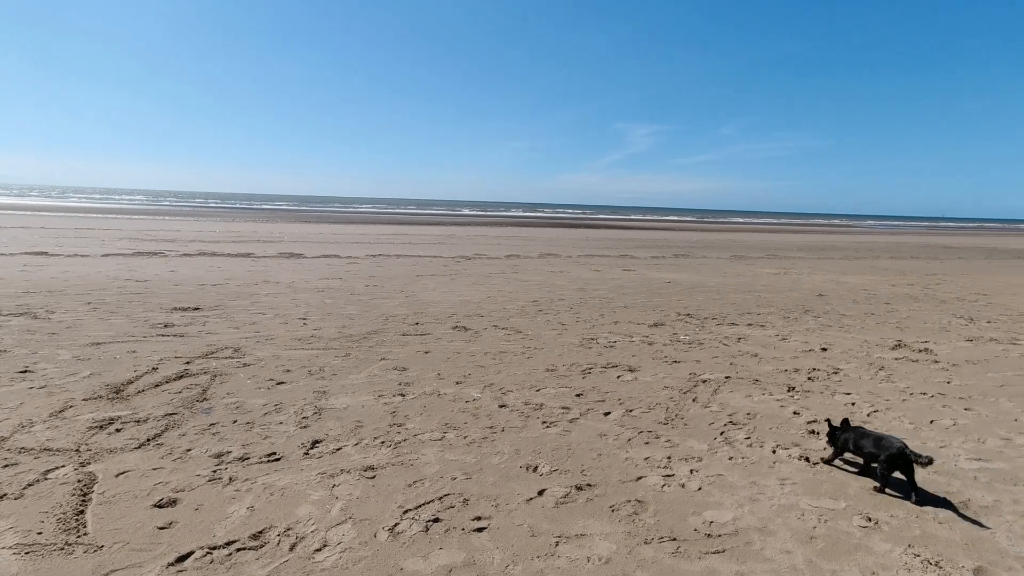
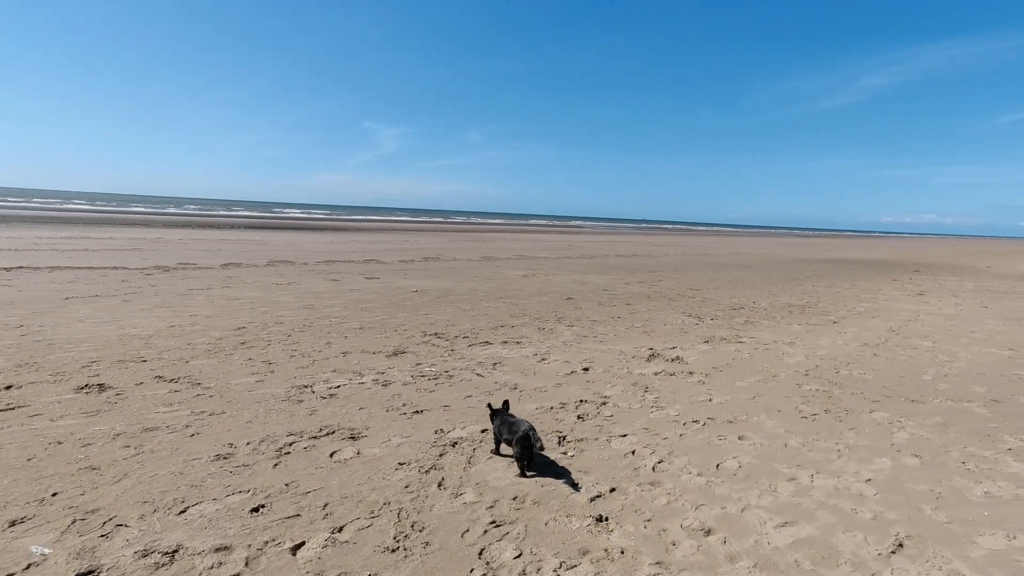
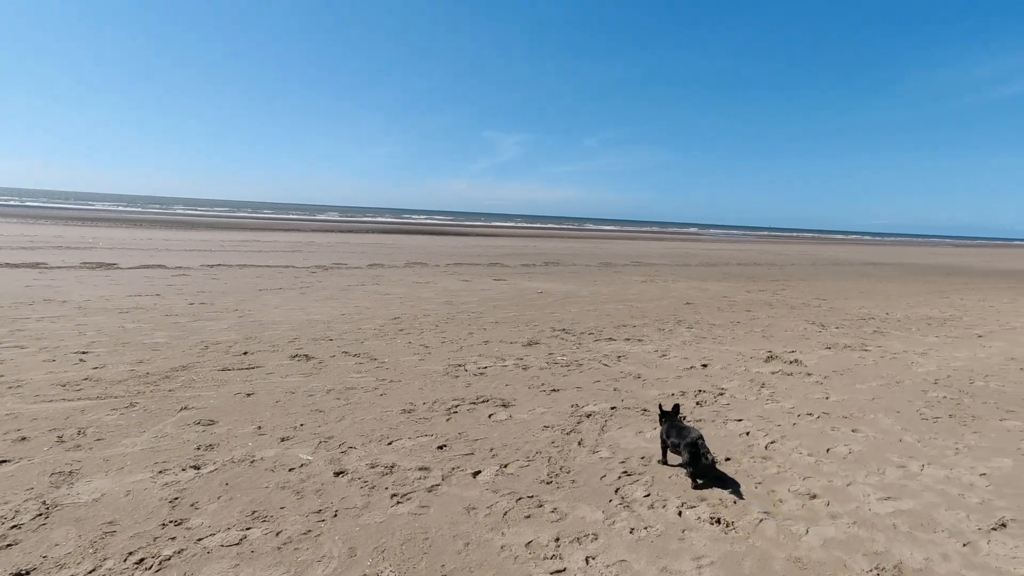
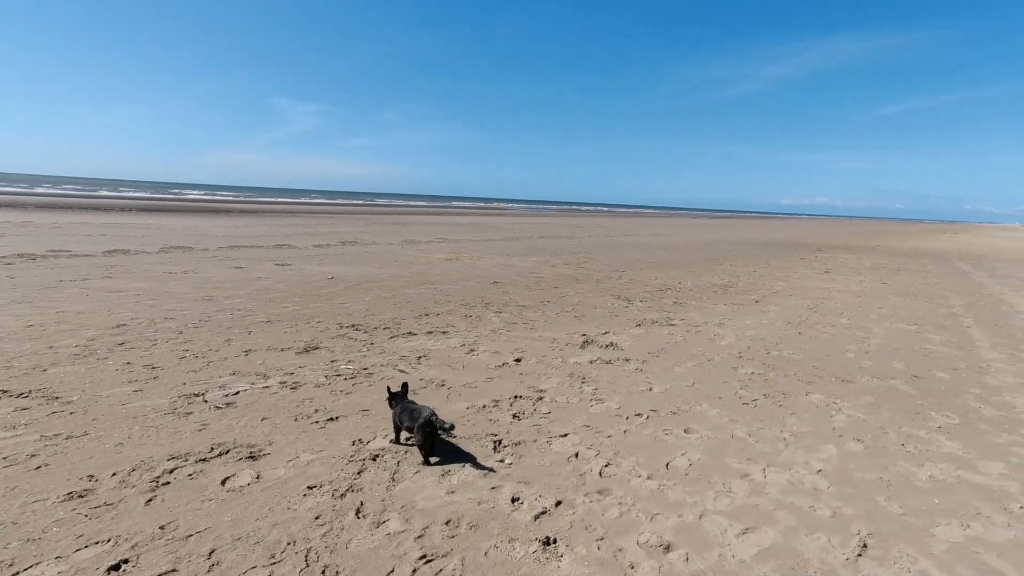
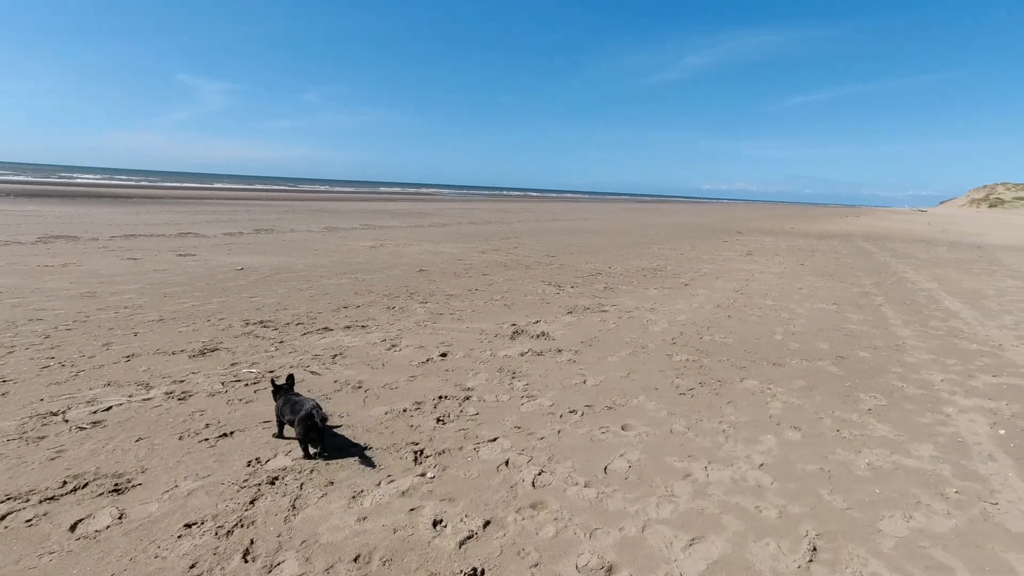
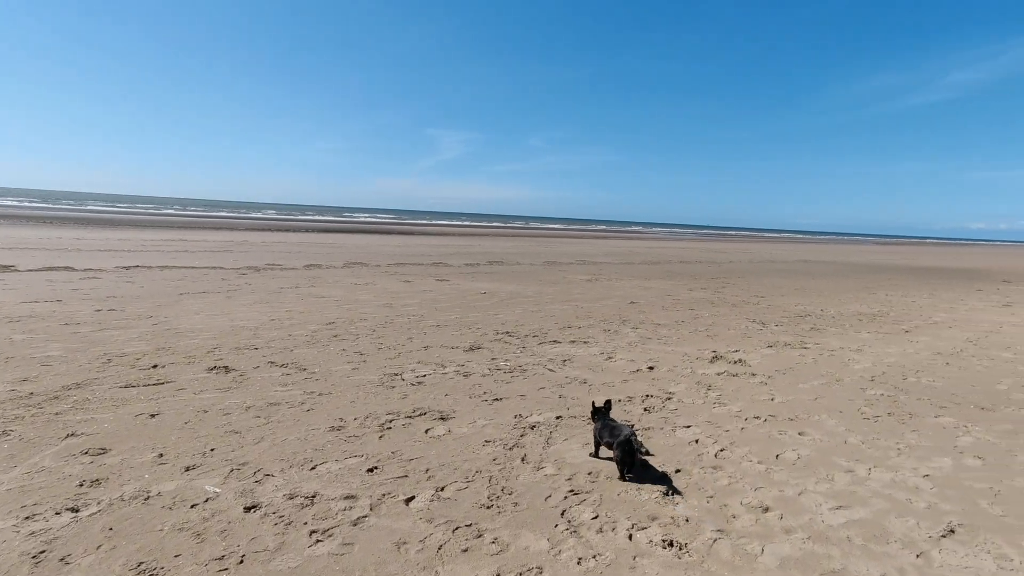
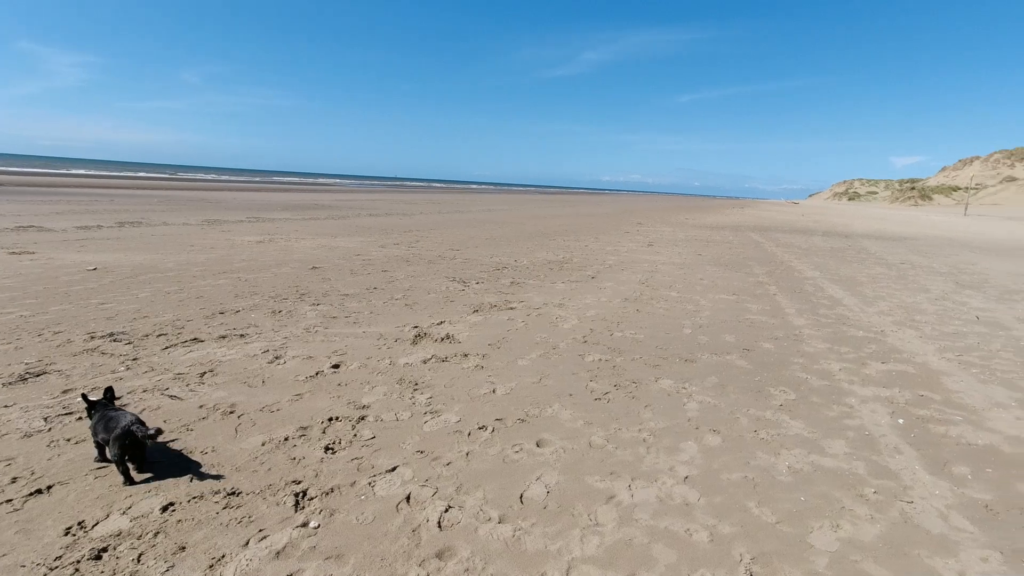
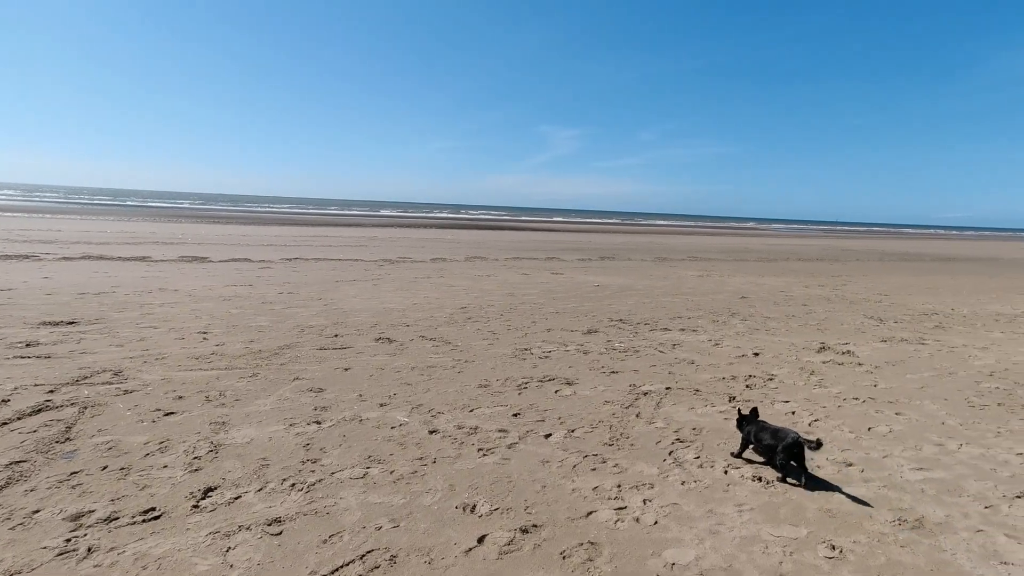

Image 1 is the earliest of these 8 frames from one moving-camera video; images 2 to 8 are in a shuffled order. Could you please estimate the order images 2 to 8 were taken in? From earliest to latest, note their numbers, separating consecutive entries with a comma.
8, 3, 6, 2, 4, 5, 7
